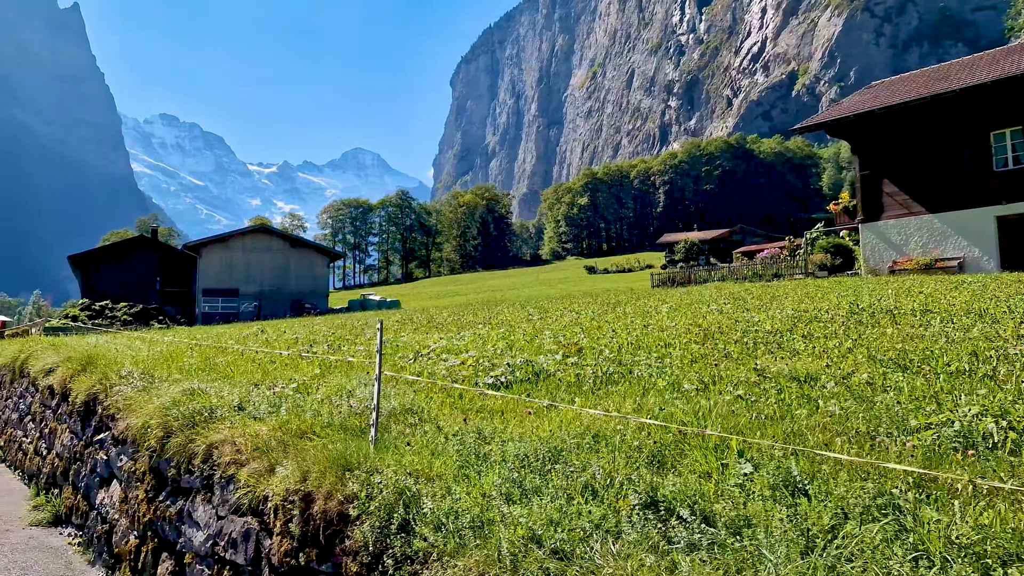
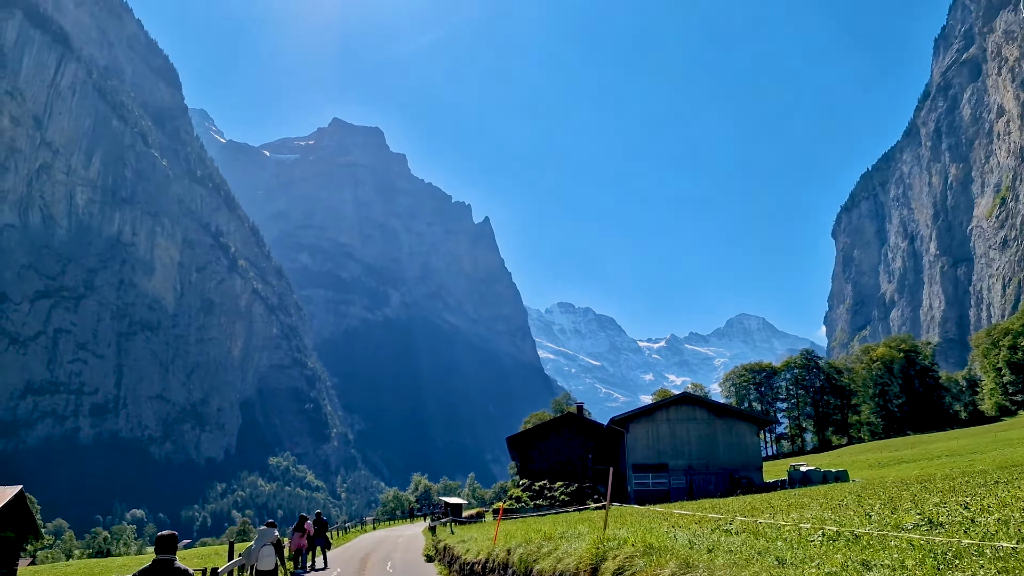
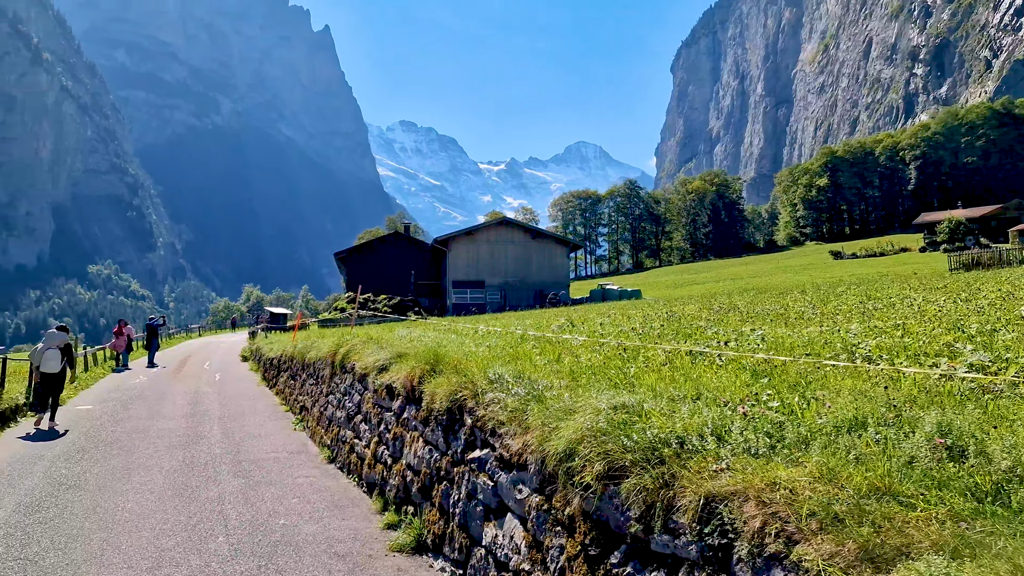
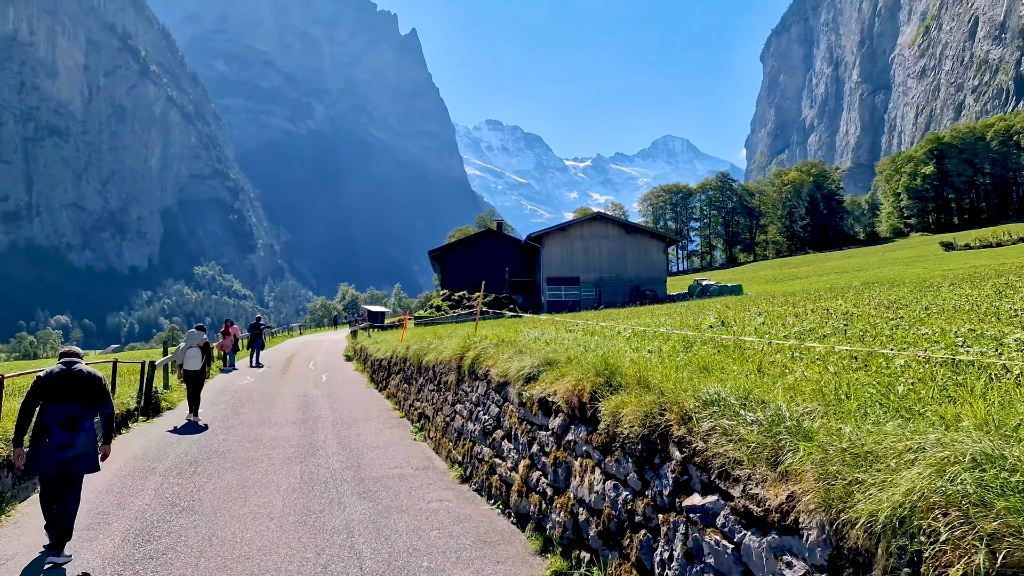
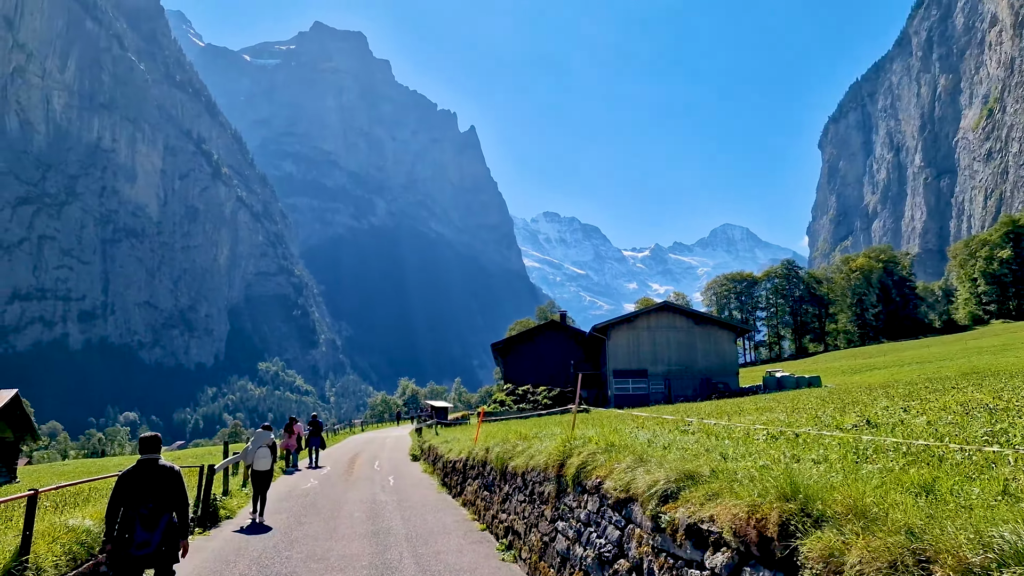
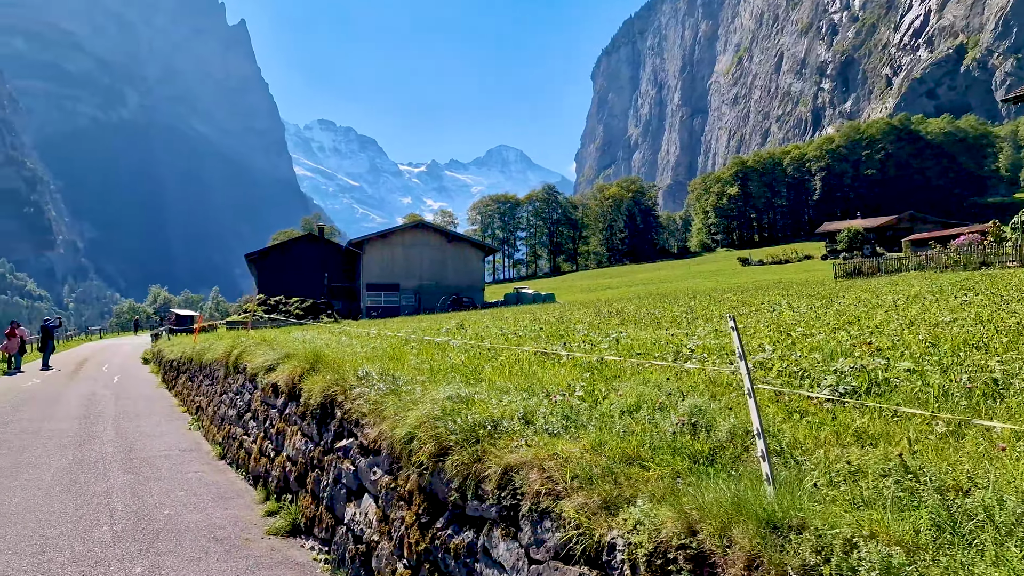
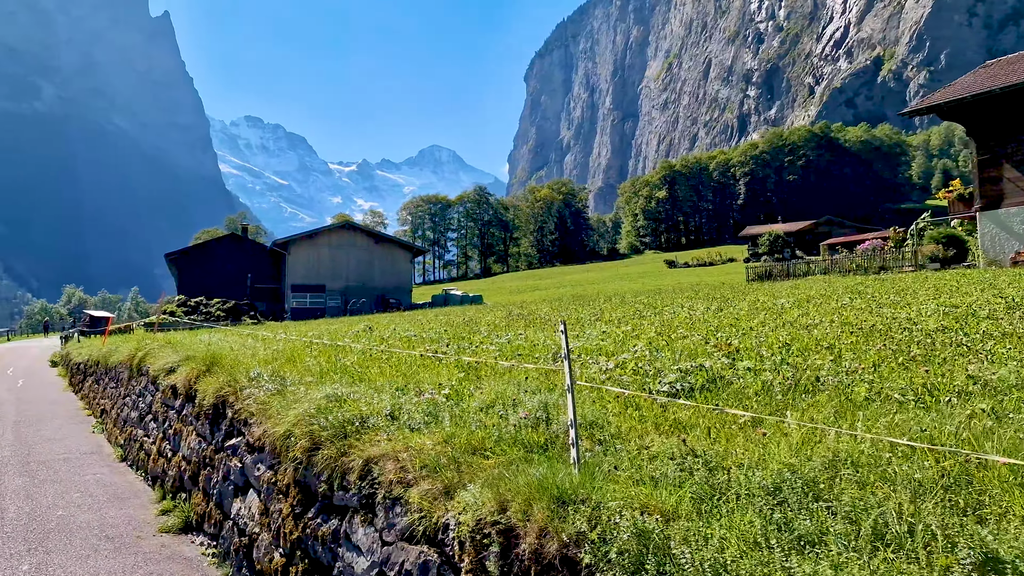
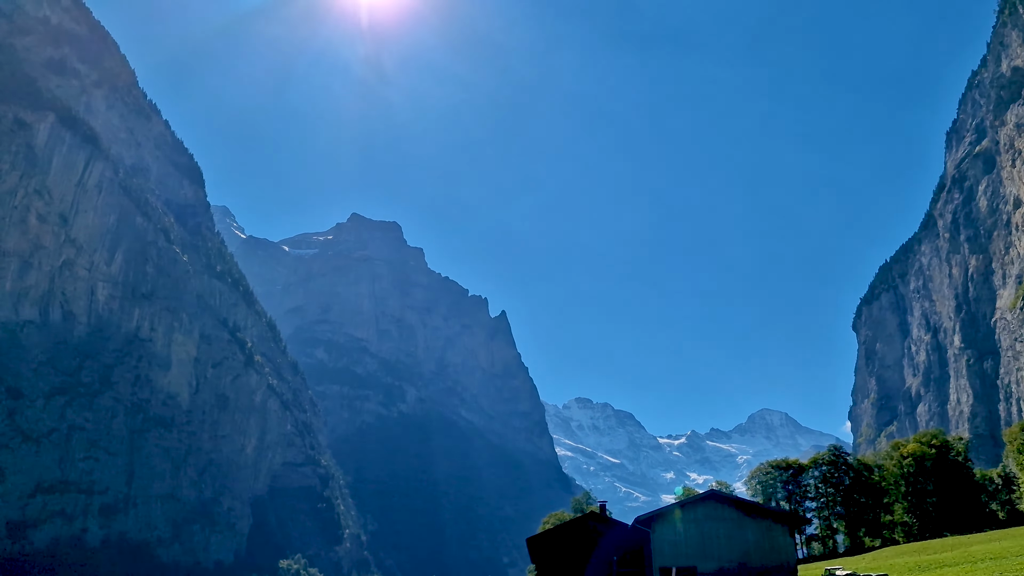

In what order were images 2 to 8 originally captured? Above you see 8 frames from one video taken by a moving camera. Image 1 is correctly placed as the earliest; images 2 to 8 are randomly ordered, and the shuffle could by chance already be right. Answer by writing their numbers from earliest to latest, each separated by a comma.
7, 6, 3, 4, 5, 2, 8
